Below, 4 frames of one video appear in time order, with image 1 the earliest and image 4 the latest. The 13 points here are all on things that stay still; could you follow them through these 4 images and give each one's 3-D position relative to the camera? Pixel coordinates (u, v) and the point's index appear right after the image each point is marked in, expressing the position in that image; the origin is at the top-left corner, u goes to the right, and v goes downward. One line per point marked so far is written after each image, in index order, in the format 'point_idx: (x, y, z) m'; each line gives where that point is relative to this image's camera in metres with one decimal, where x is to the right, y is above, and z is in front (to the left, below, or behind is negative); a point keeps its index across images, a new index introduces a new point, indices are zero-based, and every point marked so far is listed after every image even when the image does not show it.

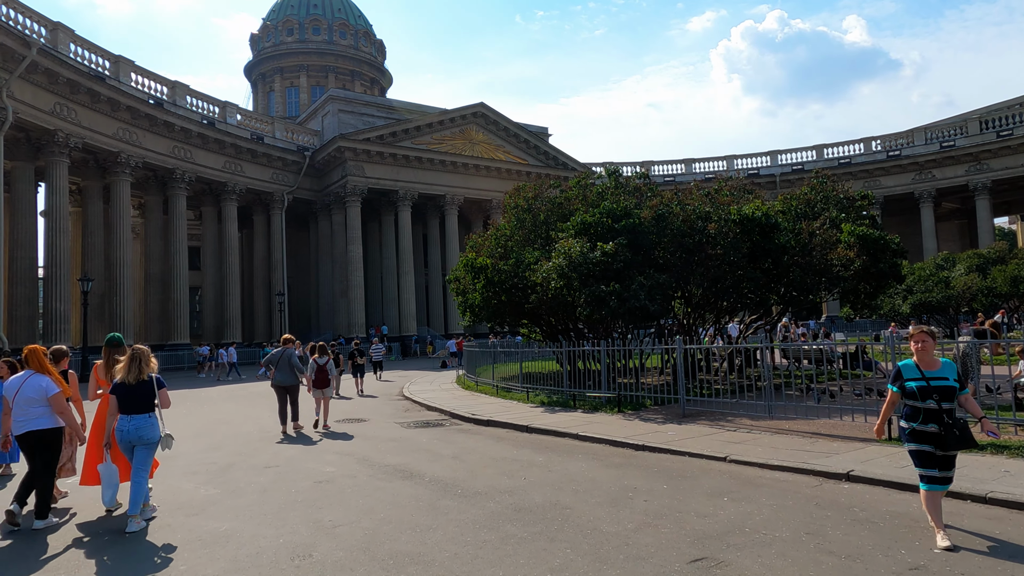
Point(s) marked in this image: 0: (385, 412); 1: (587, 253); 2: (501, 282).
0: (-3.4, -3.3, +18.0) m
1: (+1.8, +0.9, +16.4) m
2: (-0.3, +0.1, +19.1) m
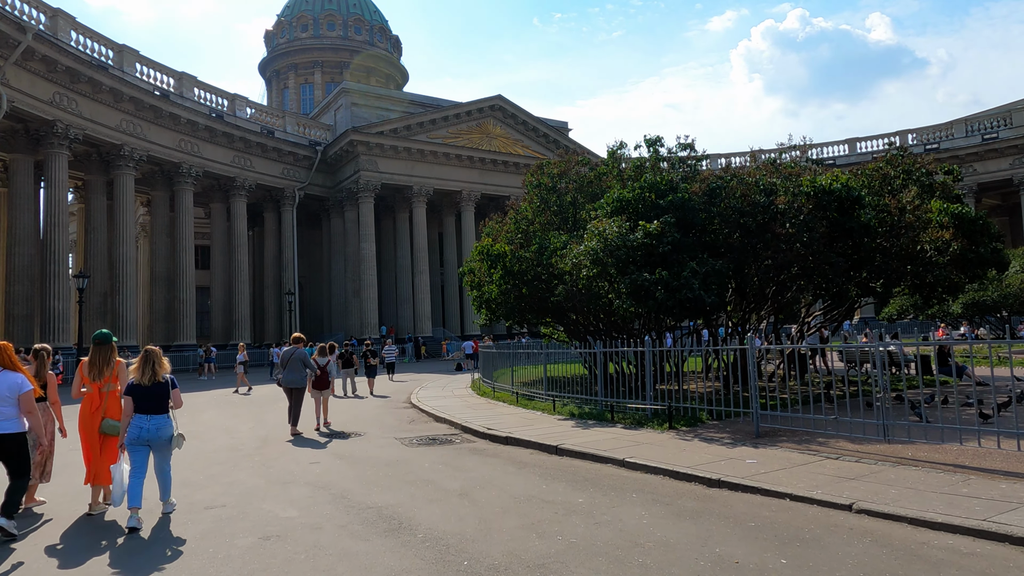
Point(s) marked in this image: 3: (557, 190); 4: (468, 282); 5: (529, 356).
0: (-2.8, -3.1, +15.4) m
1: (+2.3, +1.1, +13.6) m
2: (+0.2, +0.4, +16.4) m
3: (+1.2, +2.5, +17.7) m
4: (-1.3, +0.2, +19.7) m
5: (+0.4, -1.8, +17.5) m
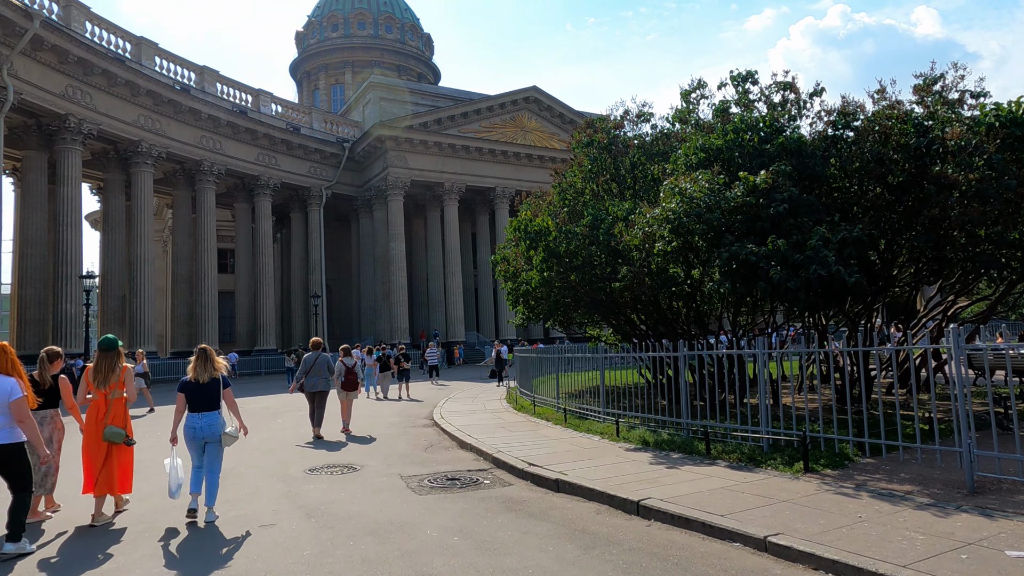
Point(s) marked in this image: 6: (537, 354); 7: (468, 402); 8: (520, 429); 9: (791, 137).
0: (-2.0, -2.8, +11.7) m
1: (+3.0, +1.4, +9.8) m
2: (+1.1, +0.6, +12.6) m
3: (+2.1, +2.8, +14.0) m
4: (-0.3, +0.4, +16.1) m
5: (+1.4, -1.5, +13.7) m
6: (+0.6, -1.6, +16.5) m
7: (-1.3, -3.3, +19.2) m
8: (+0.1, -2.7, +12.7) m
9: (+4.1, +2.2, +9.8) m
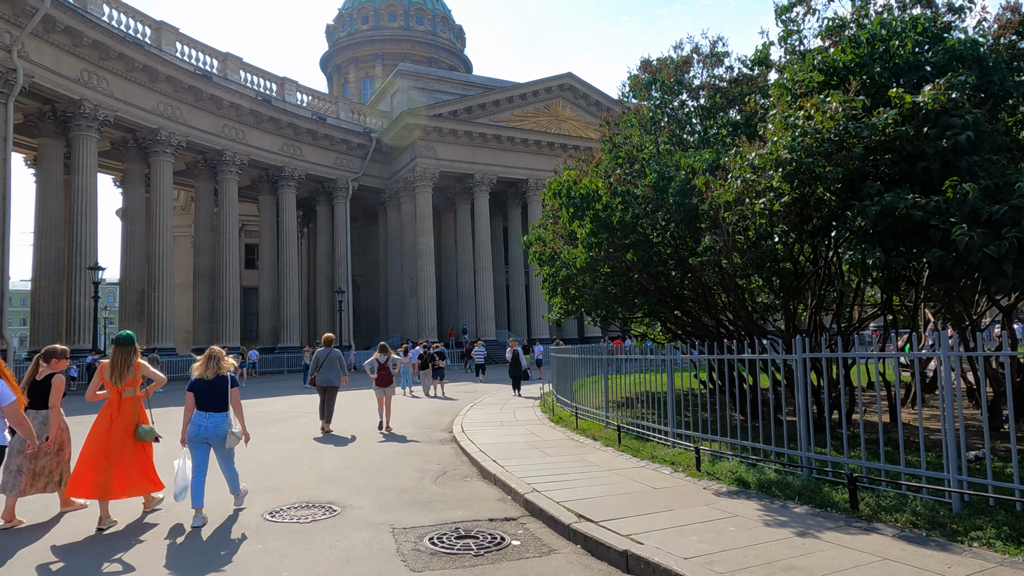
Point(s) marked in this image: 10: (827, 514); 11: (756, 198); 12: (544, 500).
0: (-1.5, -2.5, +8.9) m
1: (+3.4, +1.7, +6.7) m
2: (+1.7, +0.9, +9.6) m
3: (+2.8, +3.1, +10.9) m
4: (+0.5, +0.7, +13.1) m
5: (+2.0, -1.2, +10.8) m
6: (+1.4, -1.3, +13.5) m
7: (-0.4, -3.0, +16.3) m
8: (+0.7, -2.4, +9.8) m
9: (+4.5, +2.5, +6.7) m
10: (+2.7, -2.0, +5.9) m
11: (+2.7, +1.0, +7.5) m
12: (+0.3, -2.2, +6.8) m
